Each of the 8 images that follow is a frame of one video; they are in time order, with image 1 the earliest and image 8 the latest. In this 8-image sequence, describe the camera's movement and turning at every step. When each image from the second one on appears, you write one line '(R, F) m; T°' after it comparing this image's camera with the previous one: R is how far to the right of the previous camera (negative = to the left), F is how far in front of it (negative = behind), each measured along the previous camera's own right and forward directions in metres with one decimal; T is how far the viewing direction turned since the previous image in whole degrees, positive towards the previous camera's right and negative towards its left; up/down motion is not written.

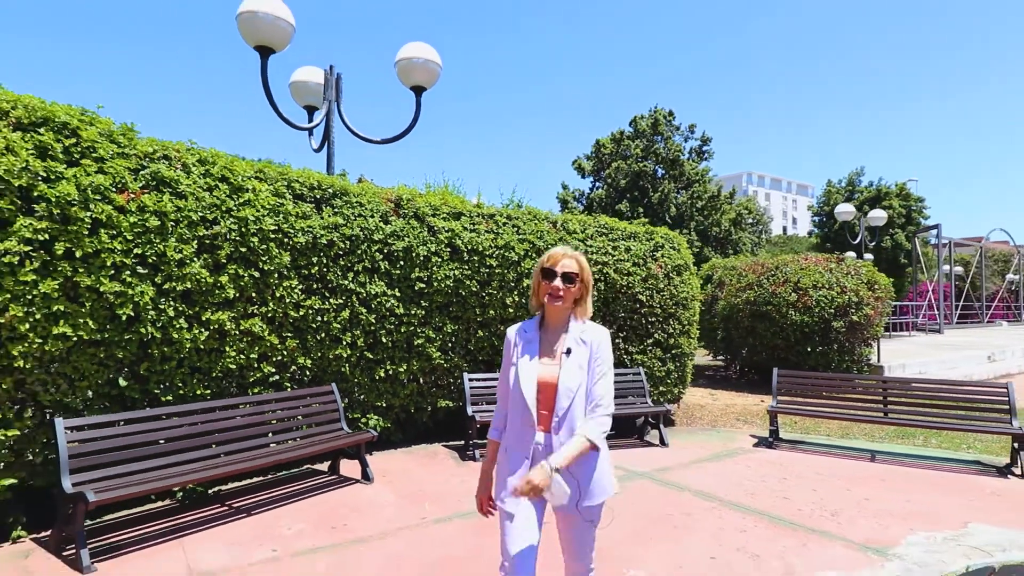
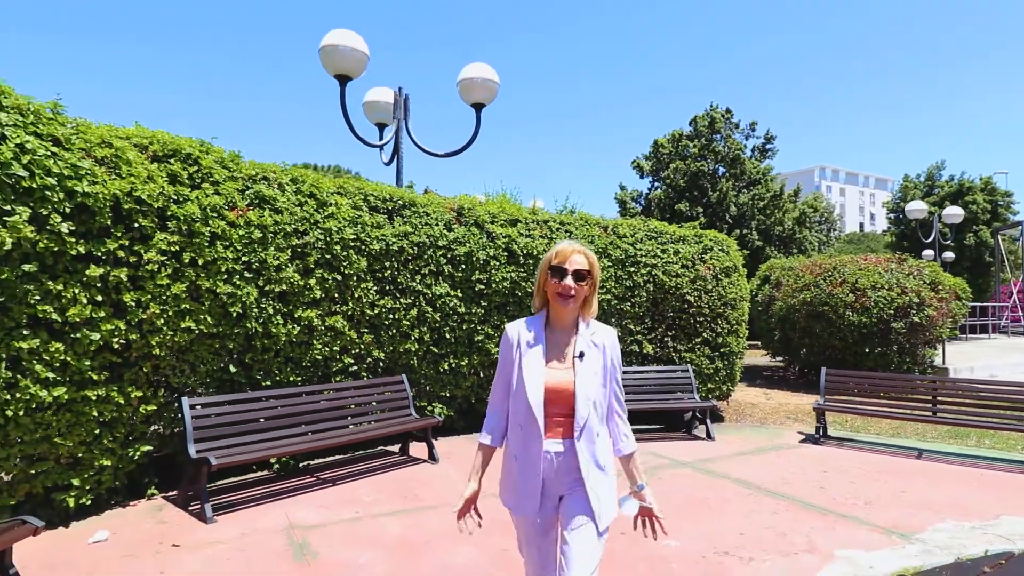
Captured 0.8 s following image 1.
(+0.1, -0.5) m; -6°
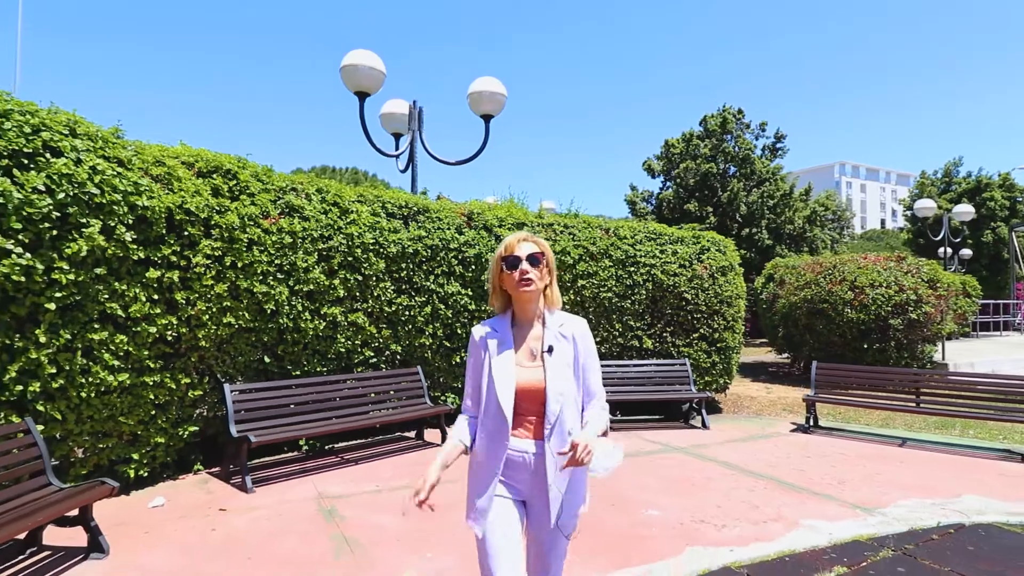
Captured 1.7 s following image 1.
(+0.1, -0.6) m; -2°
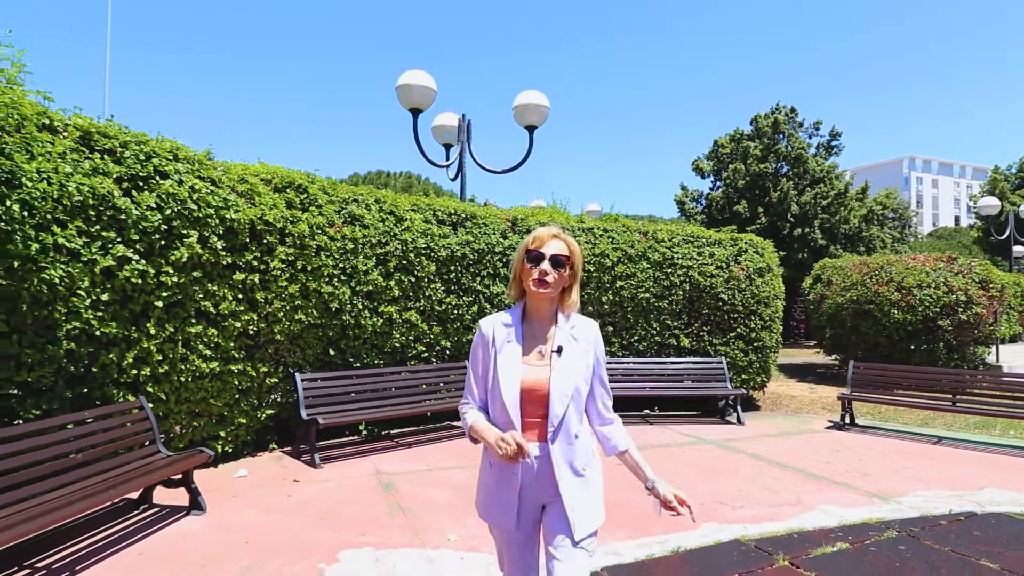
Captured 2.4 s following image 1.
(+0.1, -0.5) m; -5°
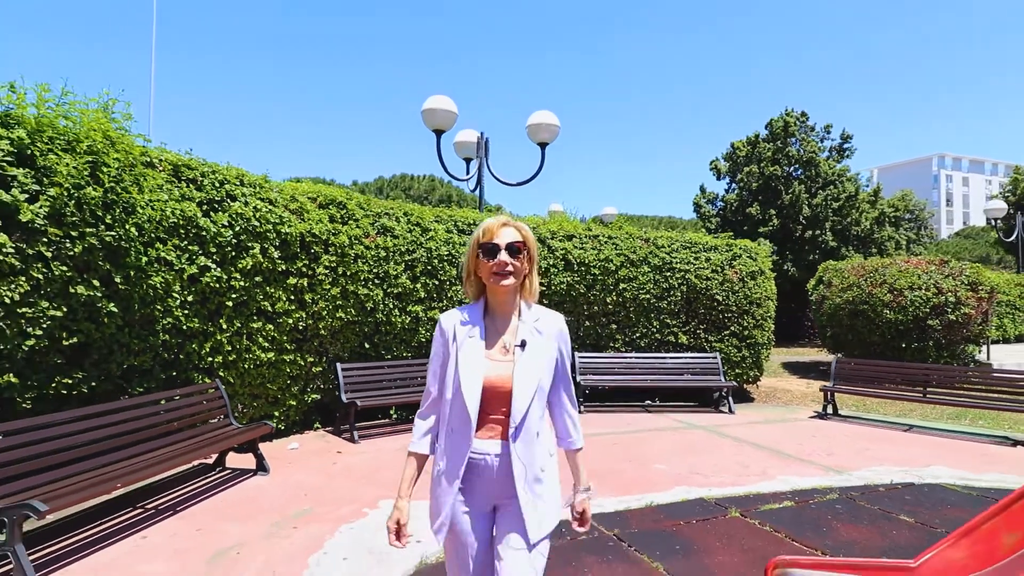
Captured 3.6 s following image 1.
(+0.1, -0.9) m; -2°
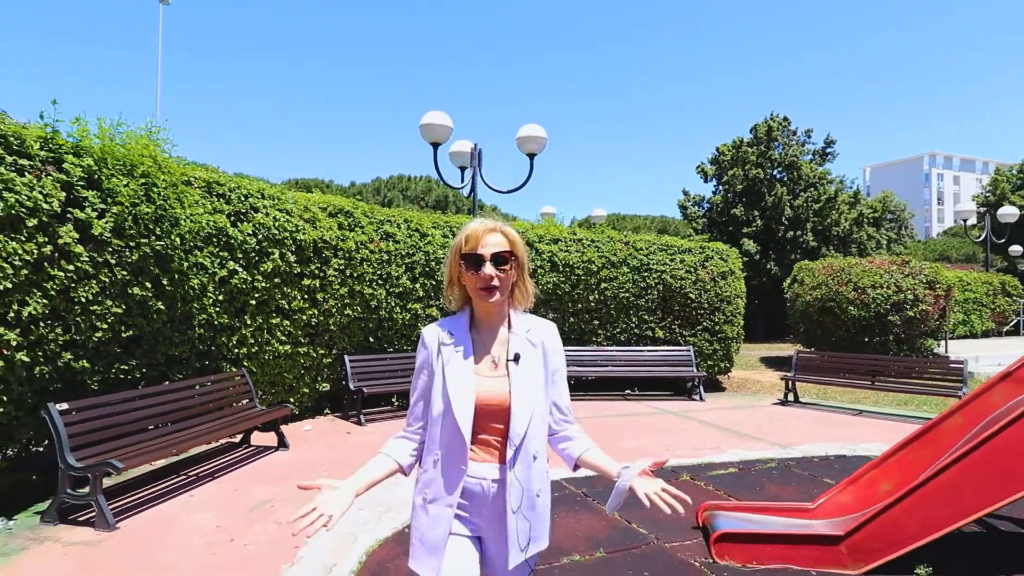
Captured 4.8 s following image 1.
(+0.1, -0.9) m; 0°
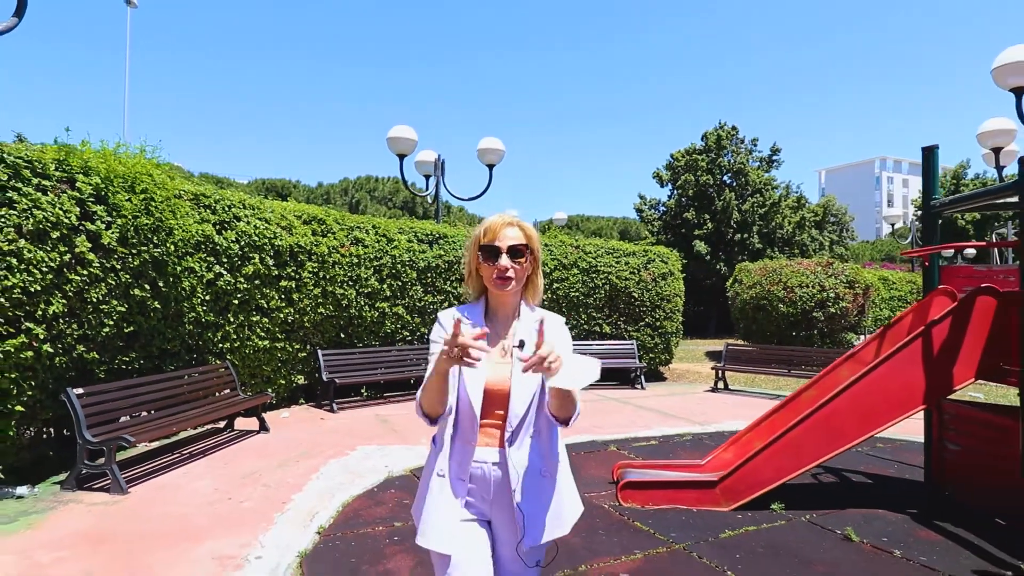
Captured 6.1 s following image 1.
(+0.2, -1.0) m; +3°
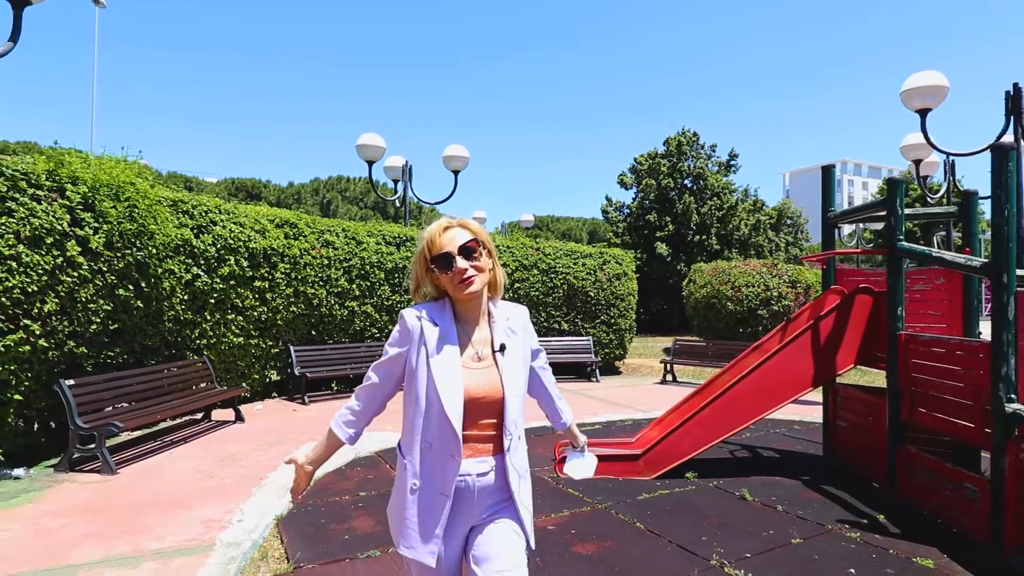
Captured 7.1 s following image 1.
(+0.2, -0.7) m; +3°
